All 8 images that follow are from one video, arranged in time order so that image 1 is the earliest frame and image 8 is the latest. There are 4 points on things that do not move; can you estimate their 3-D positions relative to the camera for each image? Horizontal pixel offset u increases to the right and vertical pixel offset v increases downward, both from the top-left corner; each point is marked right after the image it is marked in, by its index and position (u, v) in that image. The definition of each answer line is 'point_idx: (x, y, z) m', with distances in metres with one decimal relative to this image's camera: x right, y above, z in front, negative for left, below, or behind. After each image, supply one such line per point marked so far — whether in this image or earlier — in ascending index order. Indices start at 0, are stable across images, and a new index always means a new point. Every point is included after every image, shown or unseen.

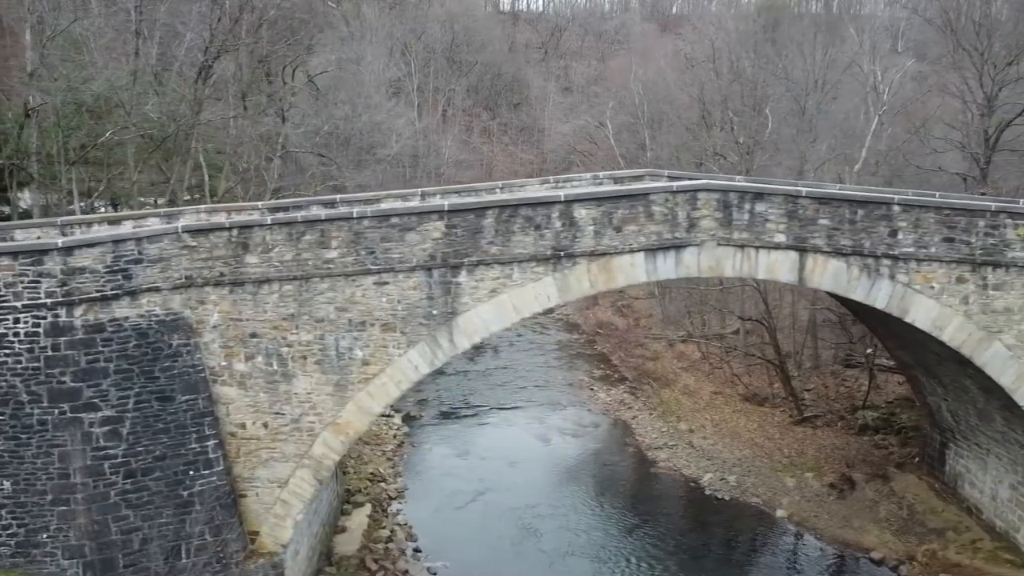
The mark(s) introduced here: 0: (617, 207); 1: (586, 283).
0: (+1.2, +0.9, +8.2) m
1: (+0.9, +0.1, +8.4) m
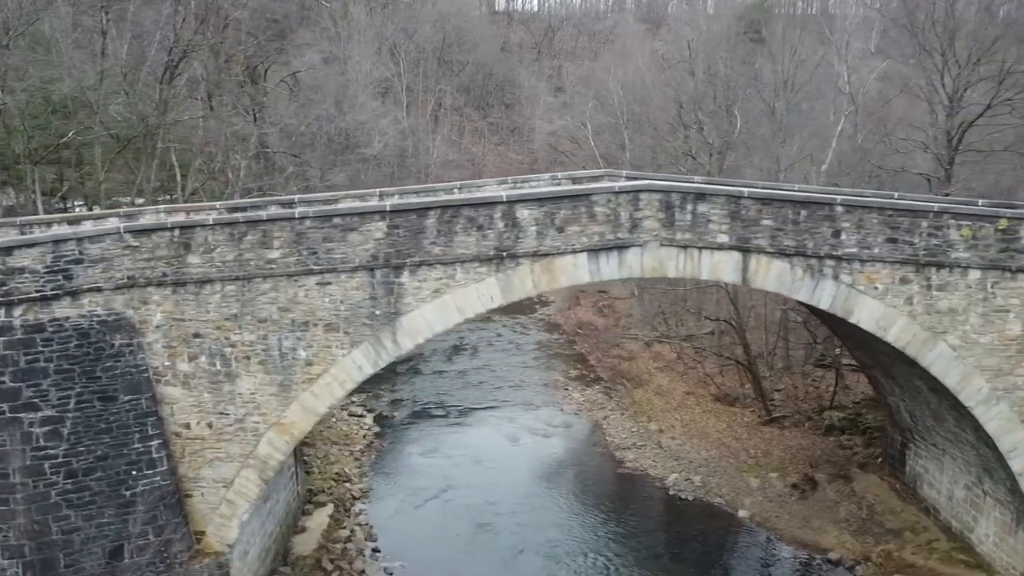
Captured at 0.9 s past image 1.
0: (+0.5, +0.9, +8.2) m
1: (+0.2, 0.0, +8.4) m
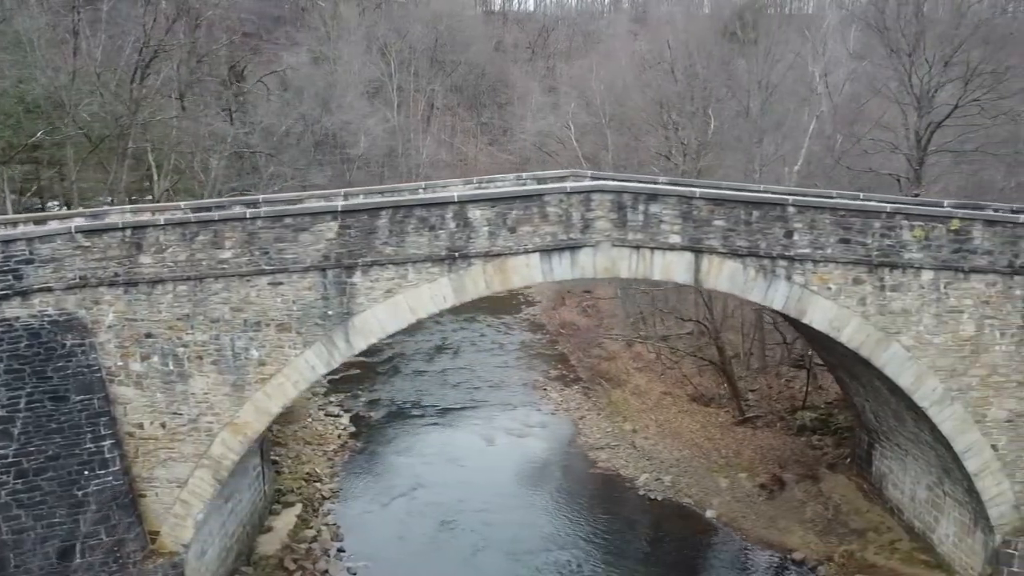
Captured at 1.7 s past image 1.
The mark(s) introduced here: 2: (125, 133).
0: (0.0, +0.9, +8.2) m
1: (-0.4, 0.0, +8.4) m
2: (-8.4, +3.4, +15.3) m
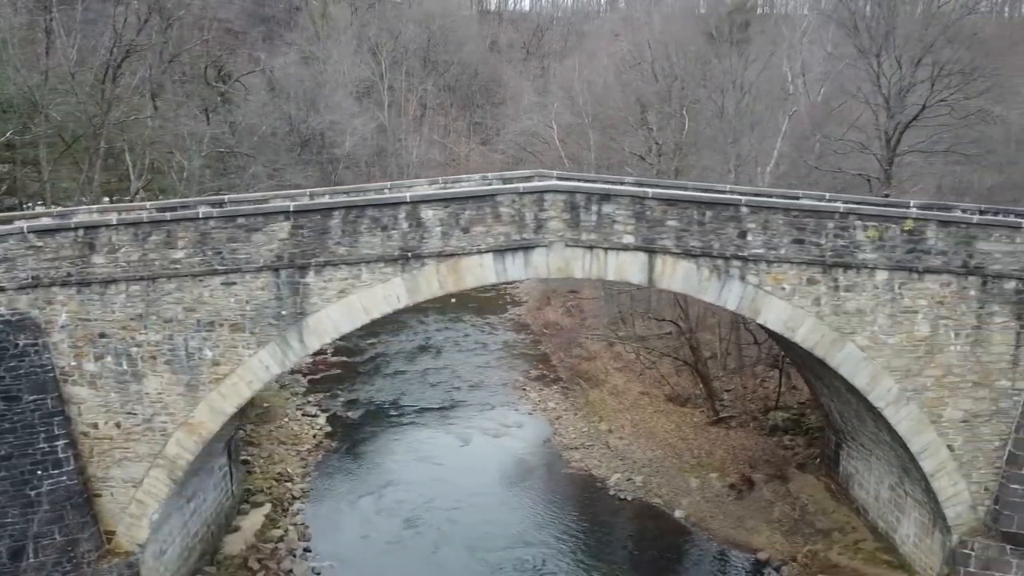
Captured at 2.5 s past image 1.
0: (-0.6, +0.9, +8.2) m
1: (-0.9, 0.0, +8.4) m
2: (-8.9, +3.4, +15.2) m
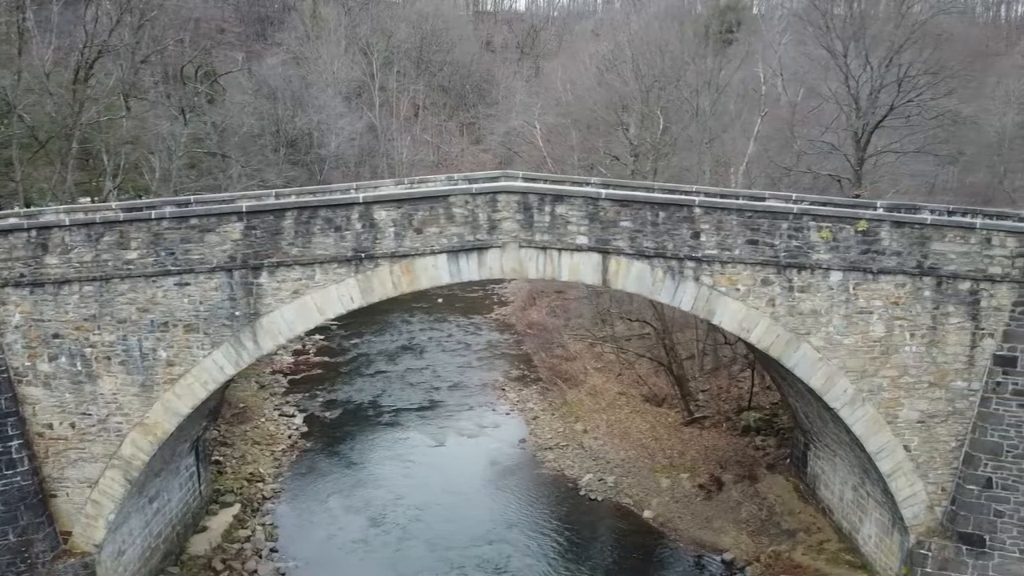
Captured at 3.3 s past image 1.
0: (-1.1, +0.9, +8.2) m
1: (-1.5, 0.0, +8.4) m
2: (-9.5, +3.4, +15.2) m
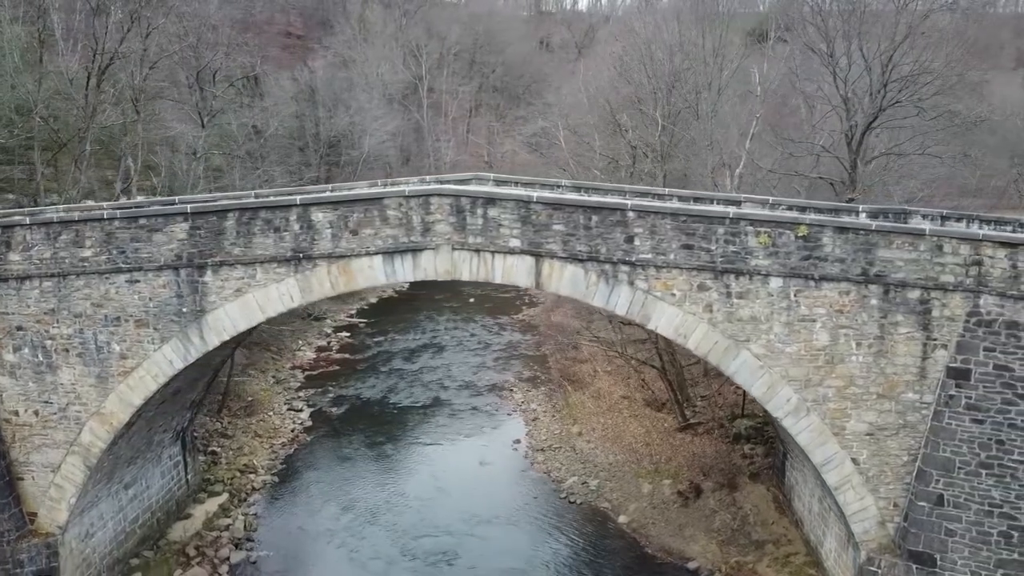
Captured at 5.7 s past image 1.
0: (-1.9, +0.9, +8.4) m
1: (-2.3, 0.0, +8.6) m
2: (-9.7, +3.5, +16.1) m
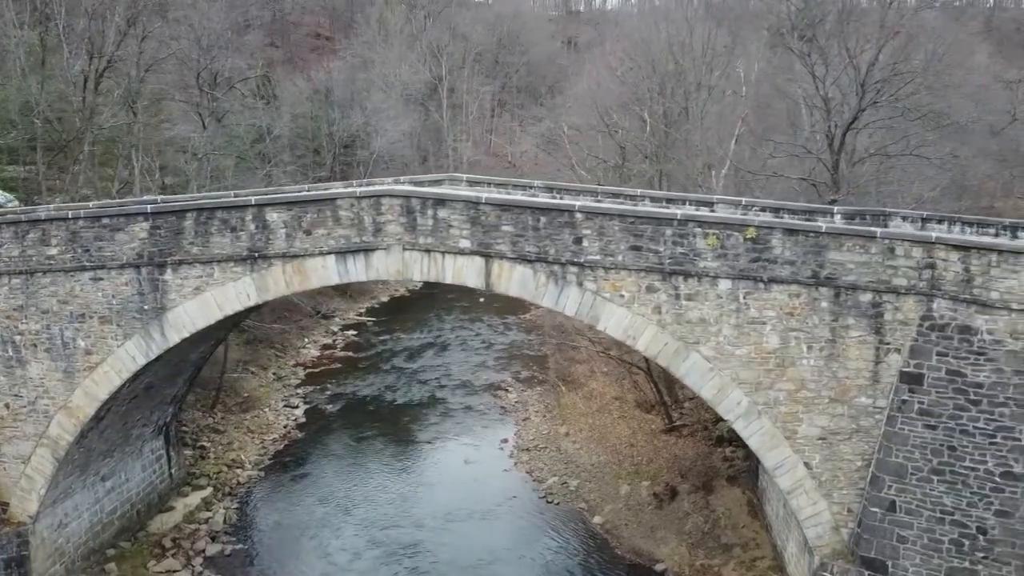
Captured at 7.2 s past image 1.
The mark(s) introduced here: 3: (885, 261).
0: (-2.5, +0.9, +8.6) m
1: (-2.9, +0.1, +8.8) m
2: (-10.0, +3.5, +16.5) m
3: (+4.3, +0.3, +8.0) m
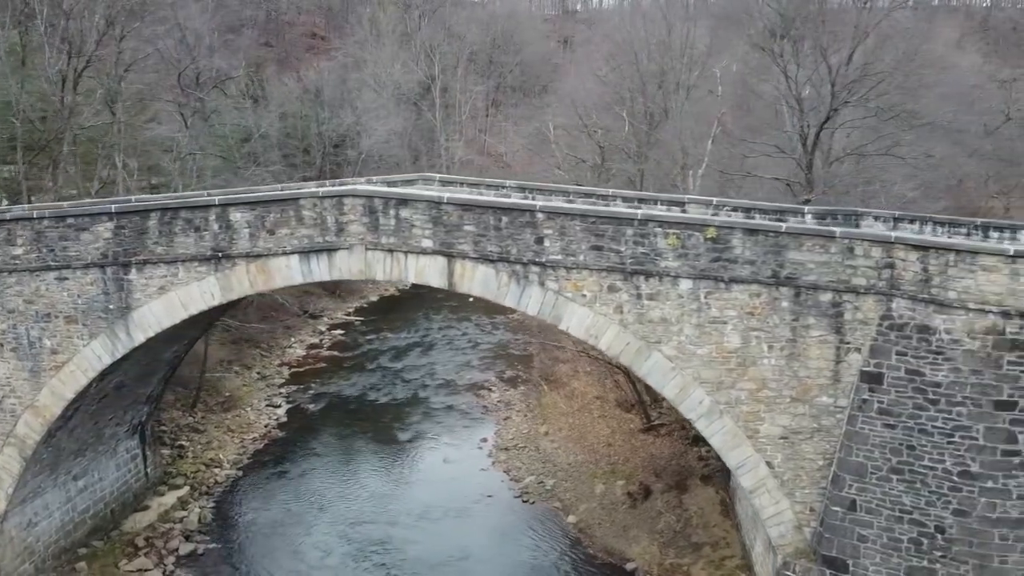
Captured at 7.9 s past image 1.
0: (-3.0, +0.9, +8.6) m
1: (-3.3, +0.1, +8.8) m
2: (-10.4, +3.6, +16.5) m
3: (+3.8, +0.3, +8.1) m
